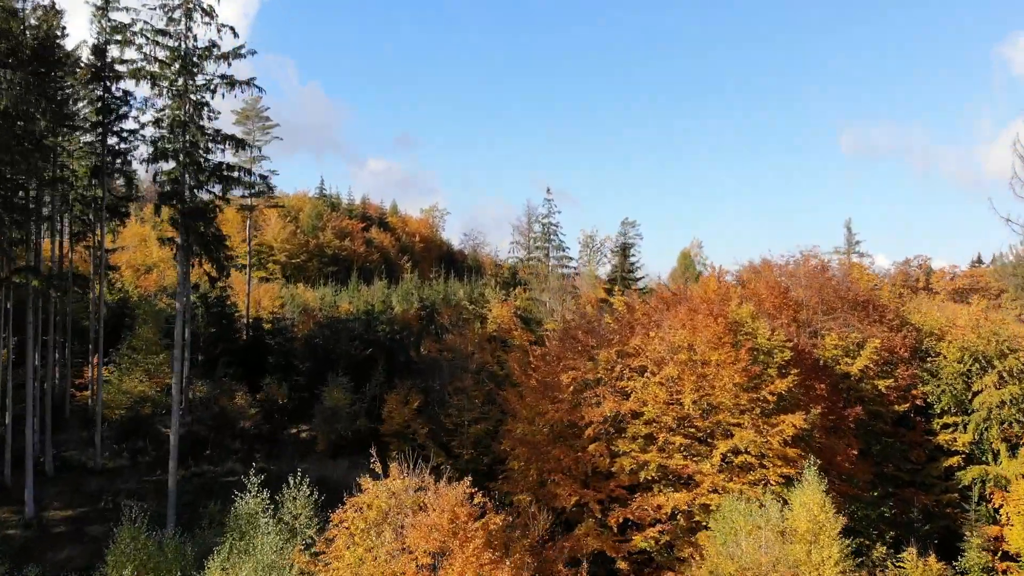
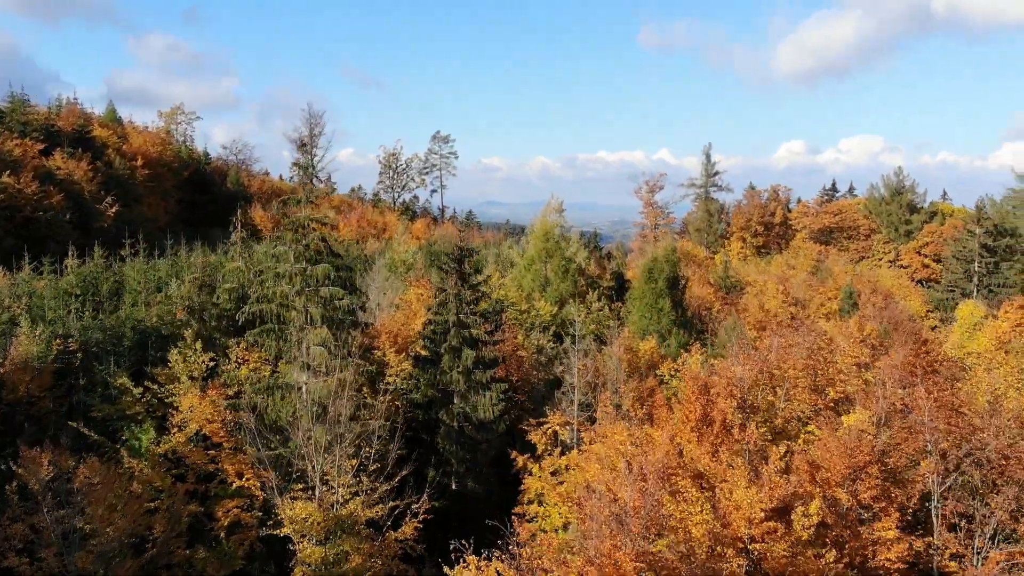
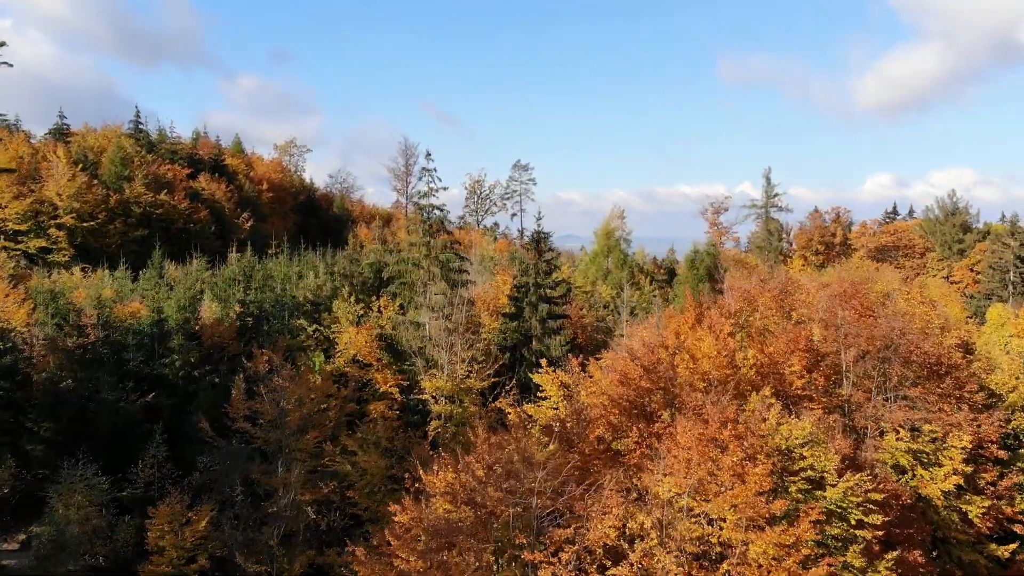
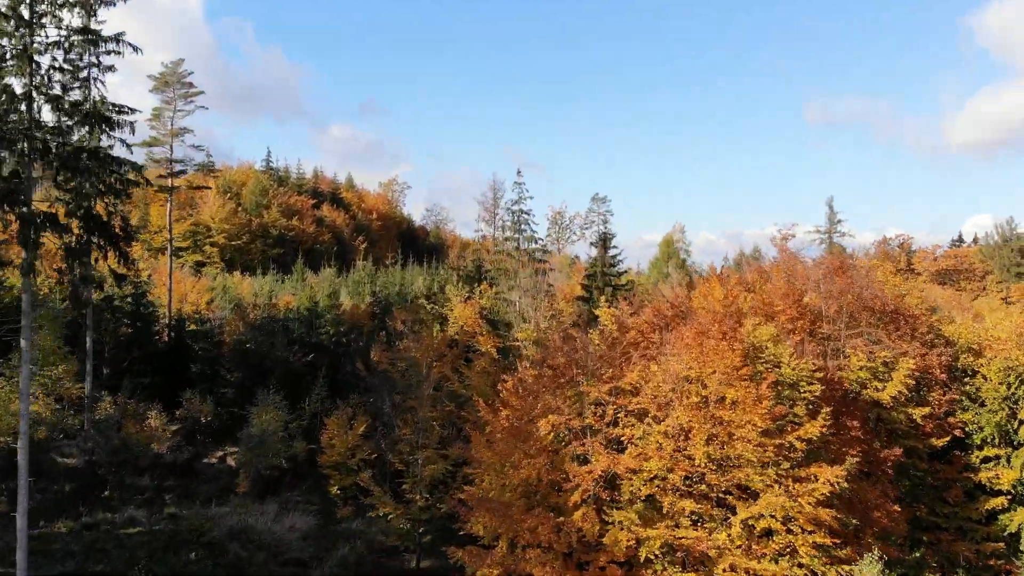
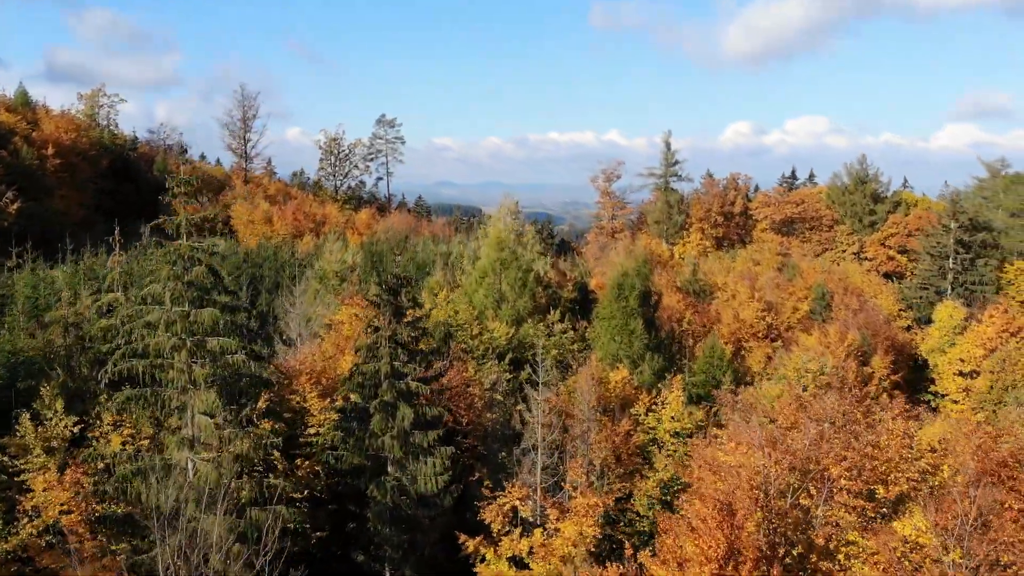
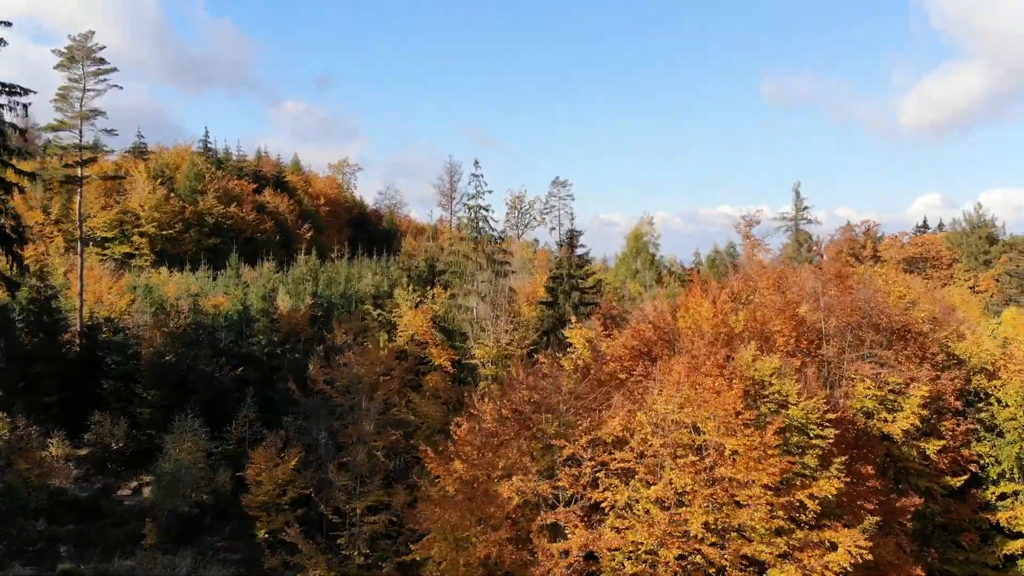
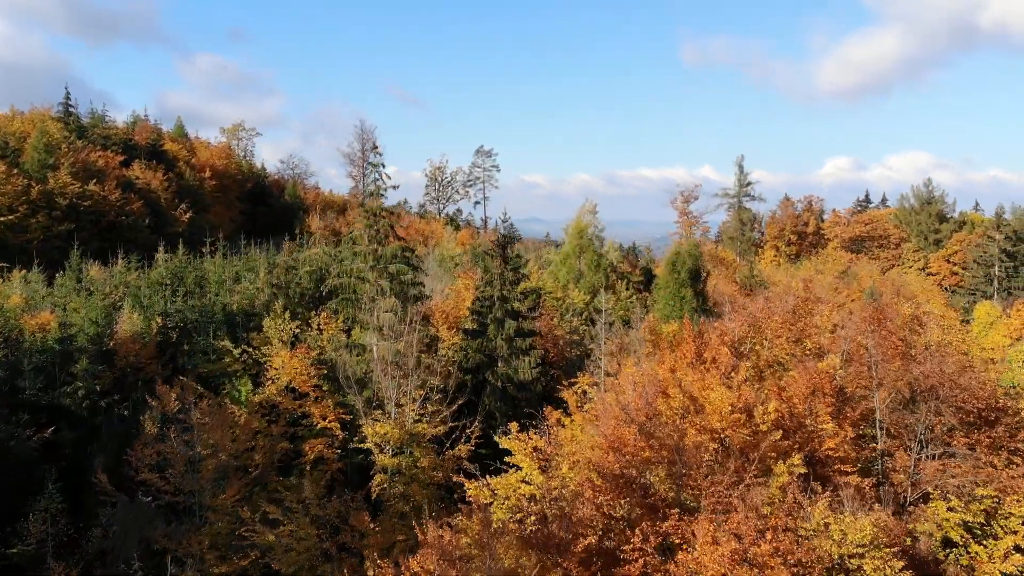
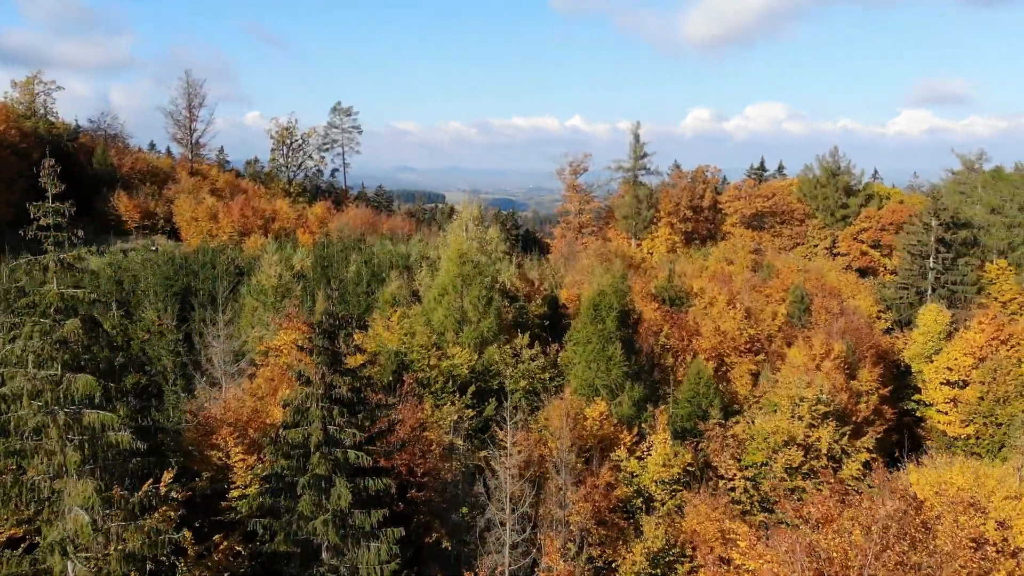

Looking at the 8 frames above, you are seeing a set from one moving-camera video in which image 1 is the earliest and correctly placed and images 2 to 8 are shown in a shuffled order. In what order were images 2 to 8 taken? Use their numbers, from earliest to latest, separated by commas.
4, 6, 3, 7, 2, 5, 8
